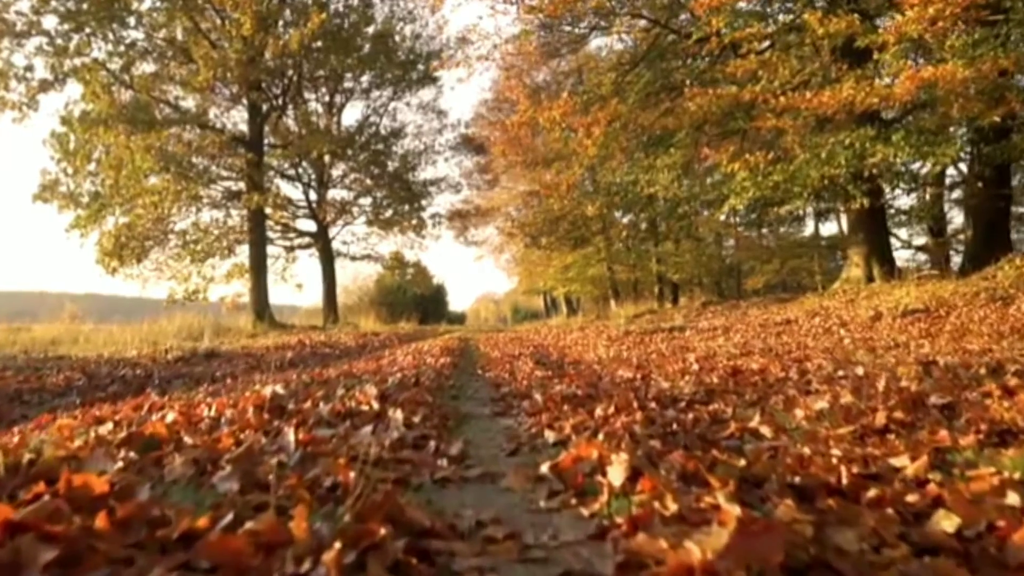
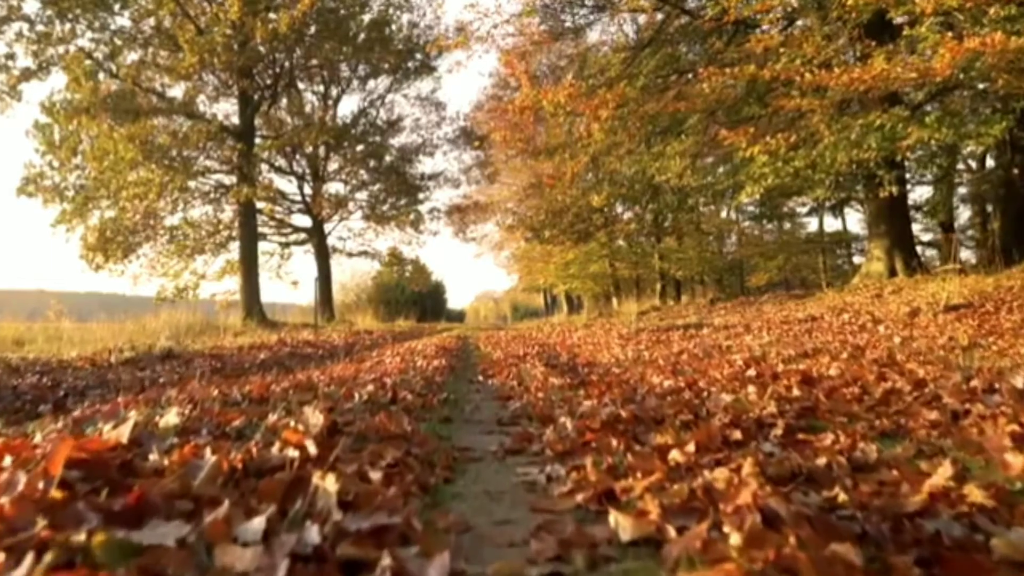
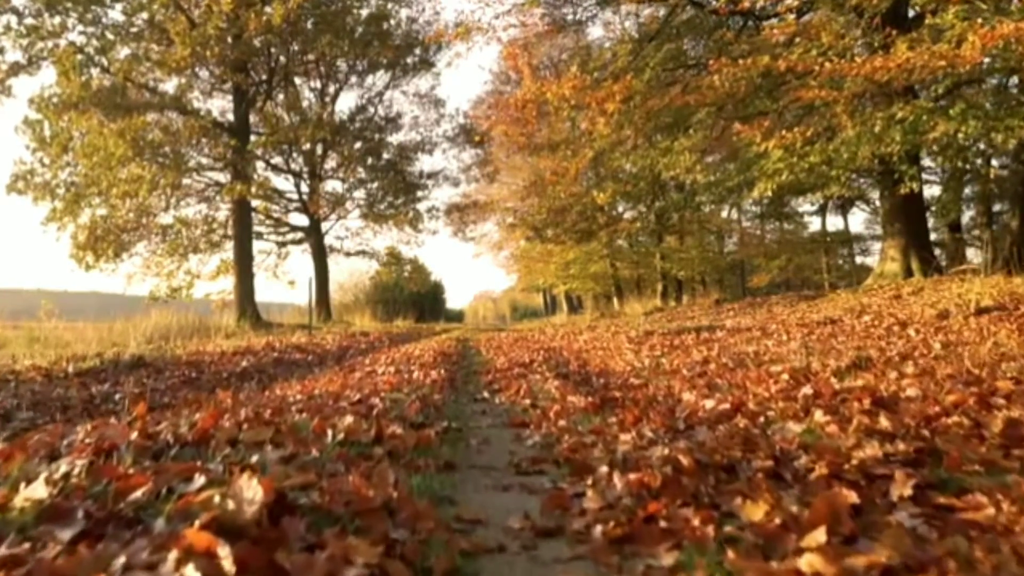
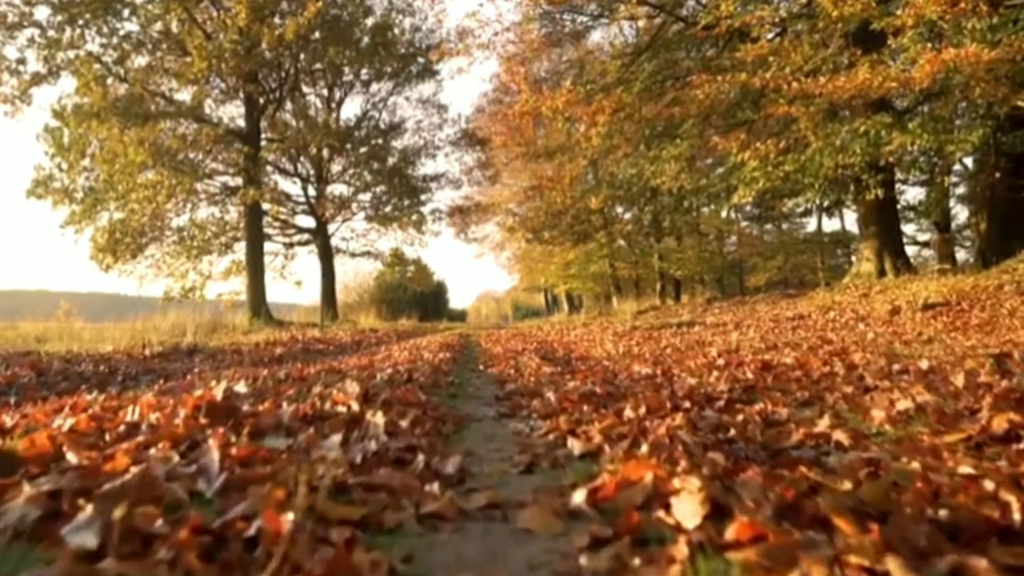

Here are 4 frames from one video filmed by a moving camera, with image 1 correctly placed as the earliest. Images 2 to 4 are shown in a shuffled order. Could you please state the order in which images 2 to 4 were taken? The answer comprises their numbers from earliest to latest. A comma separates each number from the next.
4, 2, 3
